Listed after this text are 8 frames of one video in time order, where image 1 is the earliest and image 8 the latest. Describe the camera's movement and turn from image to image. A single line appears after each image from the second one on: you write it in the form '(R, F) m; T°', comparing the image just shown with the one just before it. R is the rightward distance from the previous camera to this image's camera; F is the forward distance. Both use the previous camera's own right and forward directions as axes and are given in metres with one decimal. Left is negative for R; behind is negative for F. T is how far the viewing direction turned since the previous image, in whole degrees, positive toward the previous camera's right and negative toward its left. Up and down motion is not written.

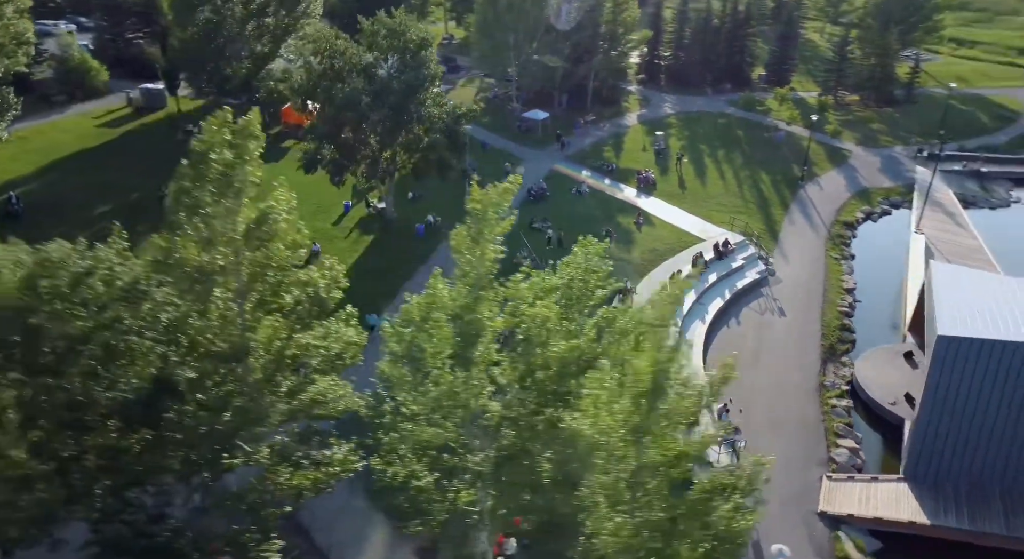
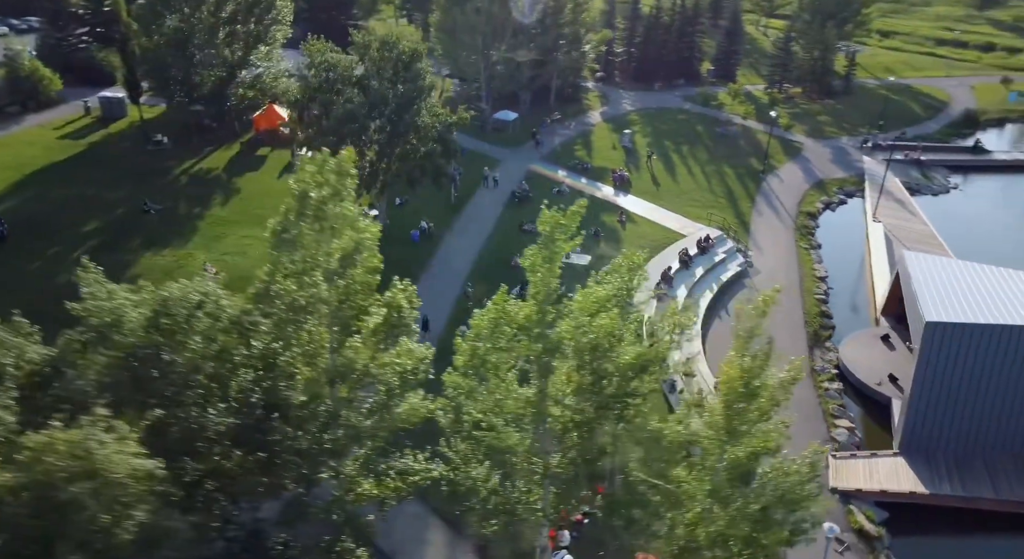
(-3.0, -1.1) m; +5°
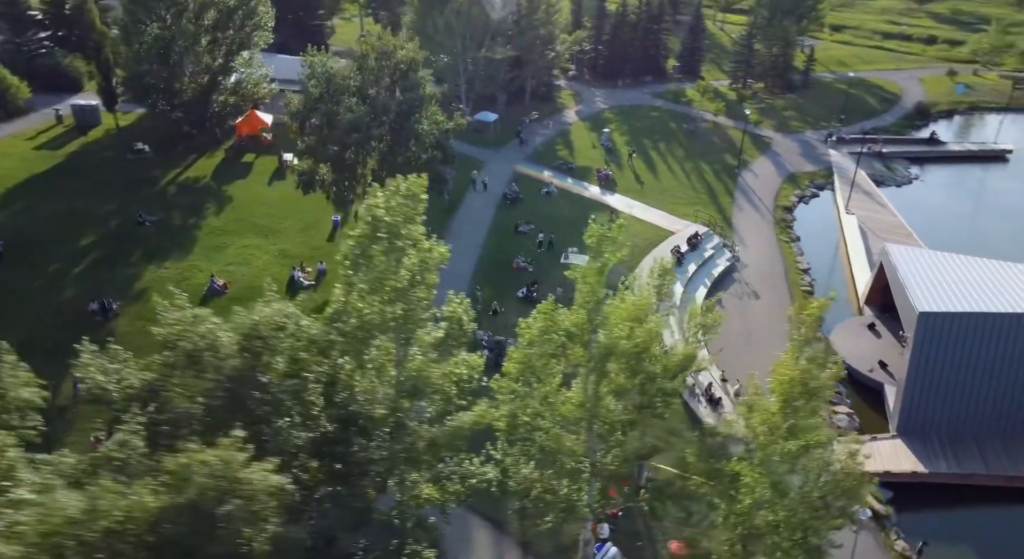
(-2.3, -0.9) m; +4°
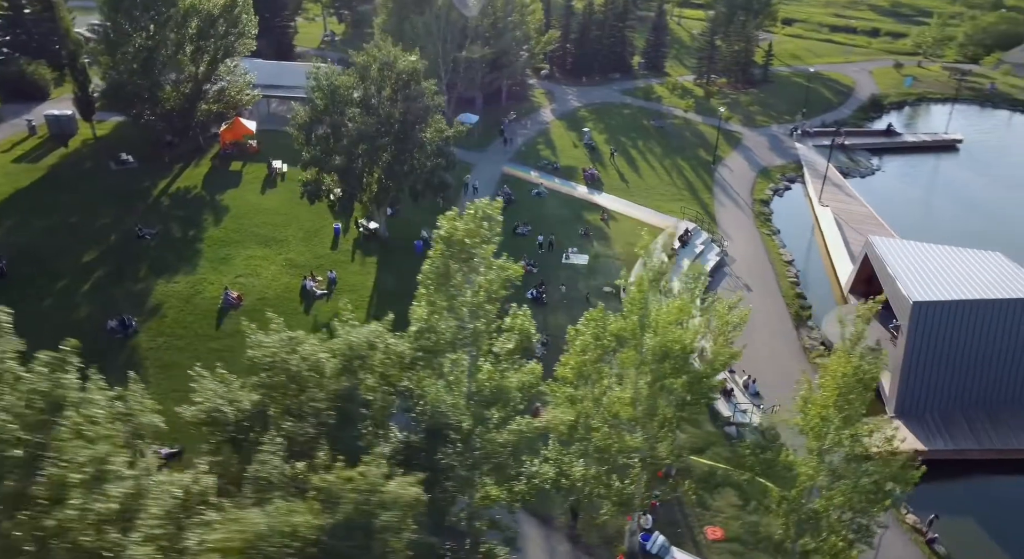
(-2.7, -1.0) m; +4°
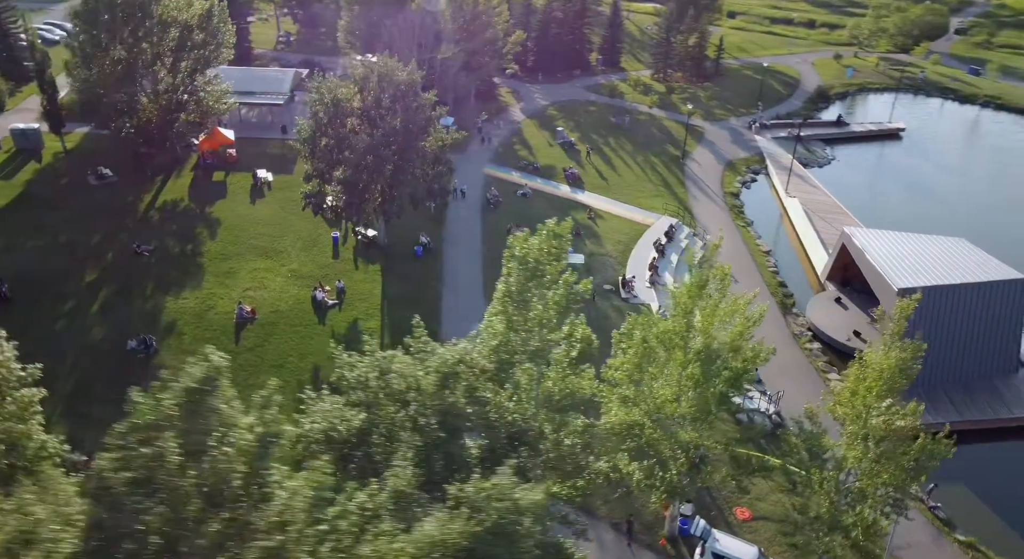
(-3.1, -1.1) m; +5°
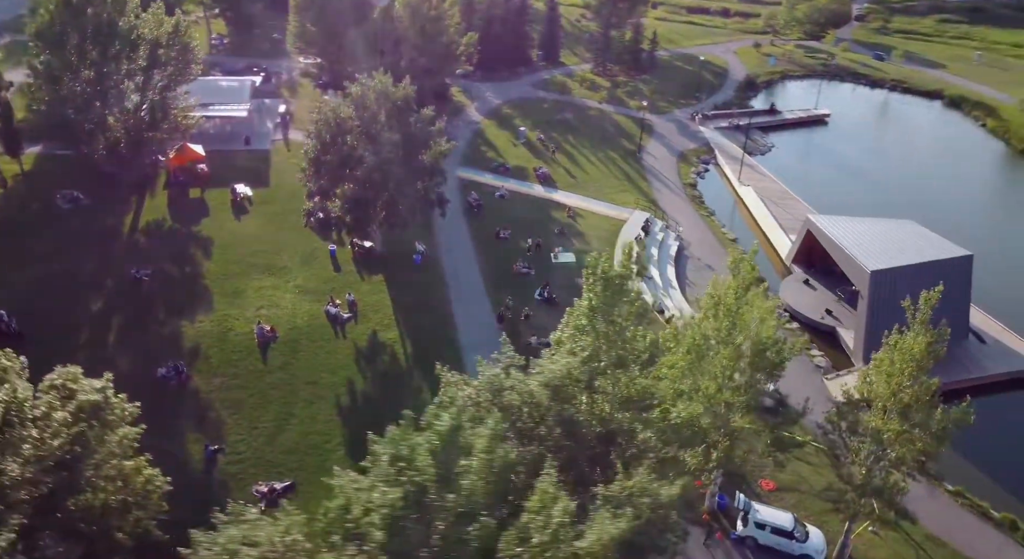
(-4.5, -1.6) m; +6°
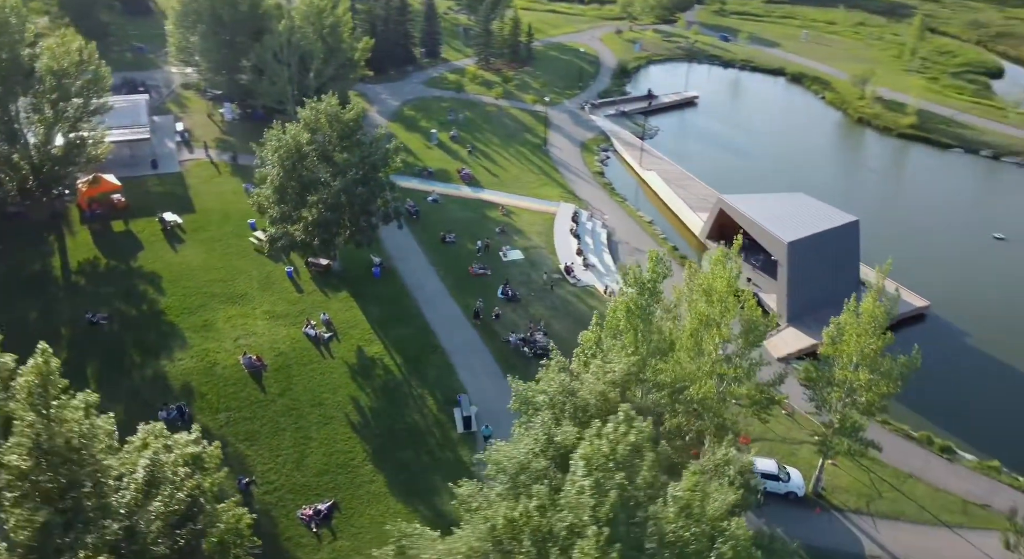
(-5.7, -2.0) m; +11°
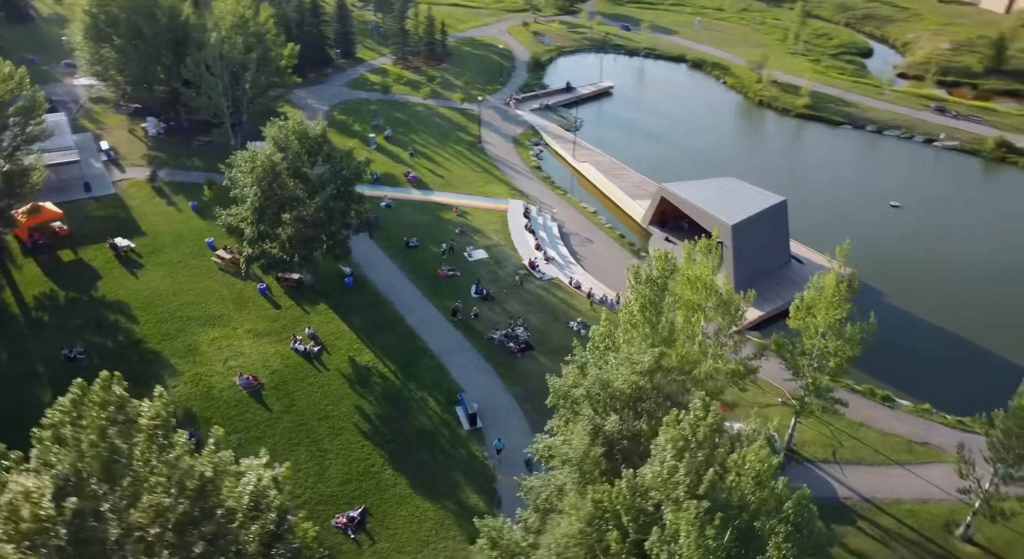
(-4.2, -1.7) m; +8°
